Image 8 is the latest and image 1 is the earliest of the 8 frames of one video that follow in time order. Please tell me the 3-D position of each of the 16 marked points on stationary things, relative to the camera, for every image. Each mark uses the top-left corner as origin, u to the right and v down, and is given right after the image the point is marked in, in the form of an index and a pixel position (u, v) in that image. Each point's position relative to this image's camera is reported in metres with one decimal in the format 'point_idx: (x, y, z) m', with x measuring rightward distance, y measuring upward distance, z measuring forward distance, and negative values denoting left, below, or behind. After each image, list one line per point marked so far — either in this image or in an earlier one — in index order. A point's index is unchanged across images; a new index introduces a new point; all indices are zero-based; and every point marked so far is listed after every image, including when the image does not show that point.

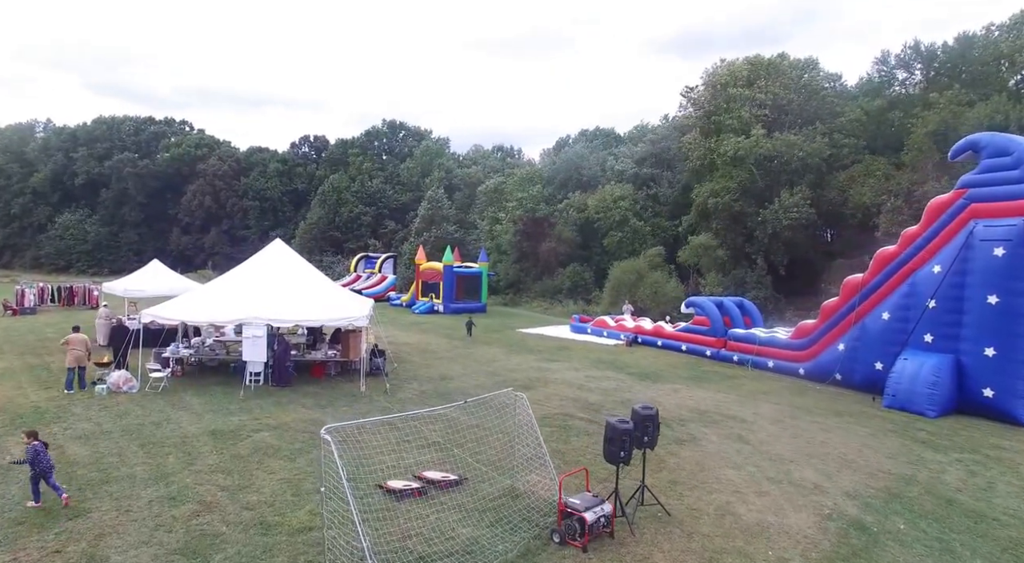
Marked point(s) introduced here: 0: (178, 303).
0: (-6.3, -0.4, +13.3) m
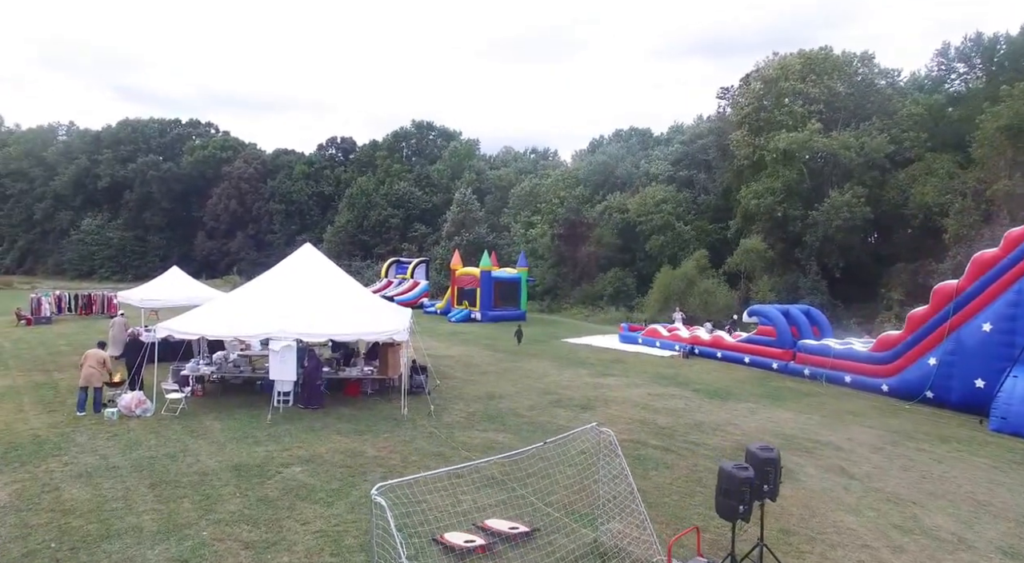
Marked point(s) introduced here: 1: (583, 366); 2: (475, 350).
0: (-5.3, -0.5, +11.9) m
1: (+1.7, -2.0, +16.7) m
2: (-1.0, -1.9, +18.8) m
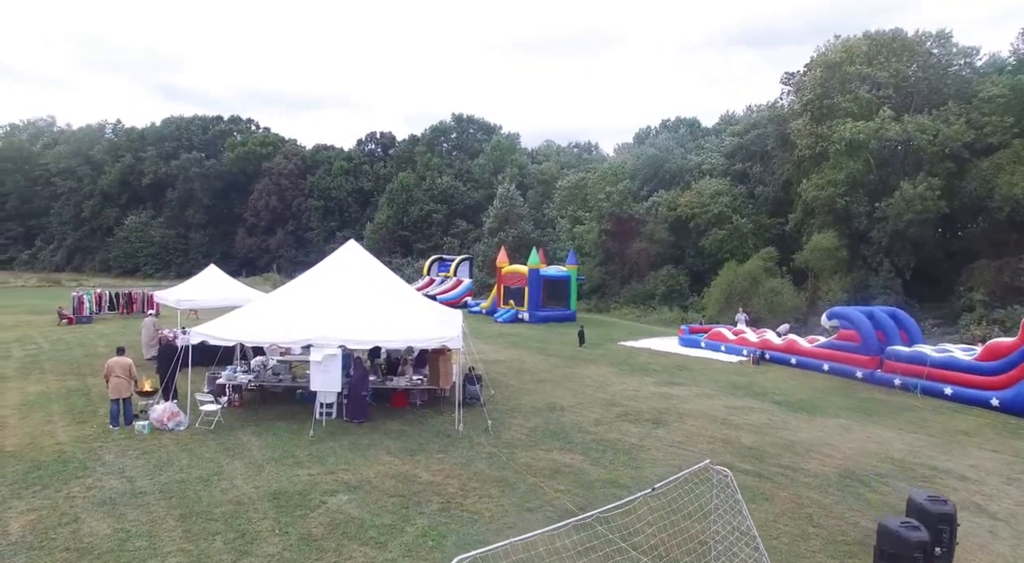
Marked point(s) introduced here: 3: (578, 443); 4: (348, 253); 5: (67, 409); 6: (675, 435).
0: (-4.3, -0.6, +10.9) m
1: (+2.9, -2.0, +15.4) m
2: (+0.3, -1.9, +17.6) m
3: (+0.9, -2.3, +10.0) m
4: (-2.9, +0.5, +12.2) m
5: (-7.4, -2.1, +11.8) m
6: (+2.4, -2.3, +10.6) m
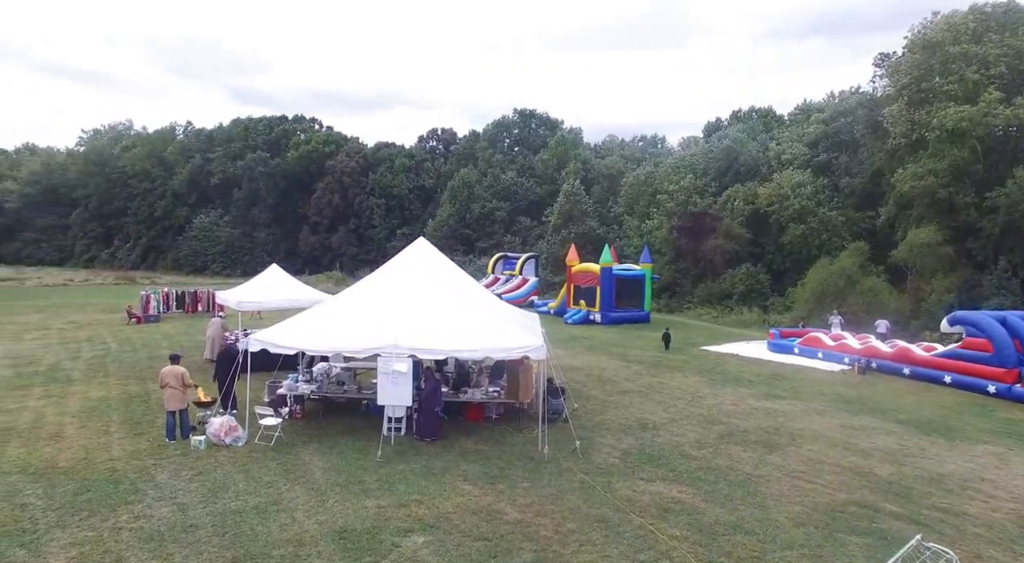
0: (-3.1, -0.6, +10.0) m
1: (+4.5, -2.0, +13.9) m
2: (+2.1, -1.9, +16.3) m
3: (+2.1, -2.3, +8.6) m
4: (-1.5, +0.5, +11.2) m
5: (-6.1, -2.1, +11.2) m
6: (+3.6, -2.3, +9.1) m
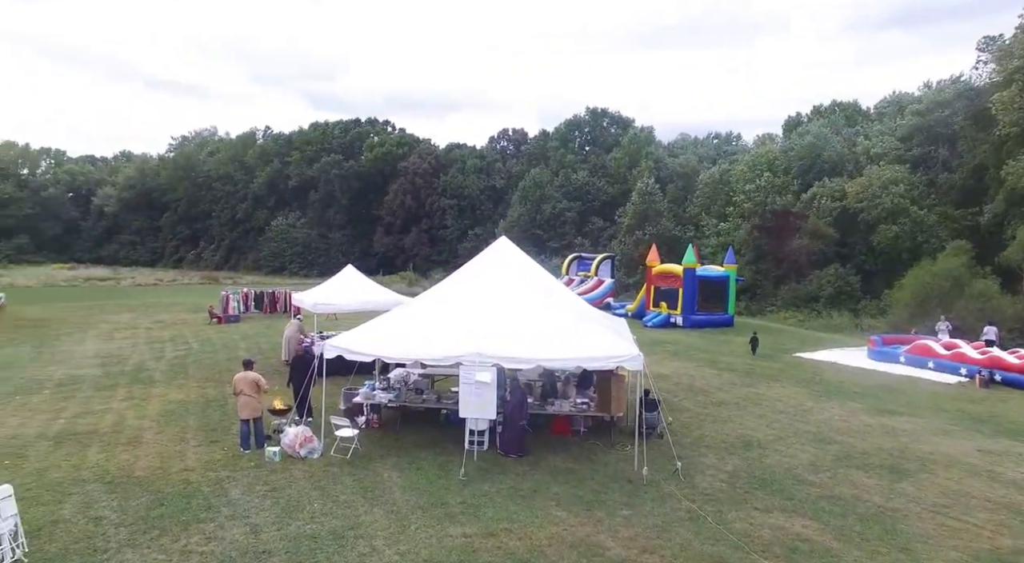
0: (-1.9, -0.6, +9.4) m
1: (+6.0, -2.1, +12.6) m
2: (+3.9, -1.9, +15.2) m
3: (+3.1, -2.4, +7.6) m
4: (-0.2, +0.4, +10.4) m
5: (-4.8, -2.2, +10.9) m
6: (+4.7, -2.4, +7.9) m
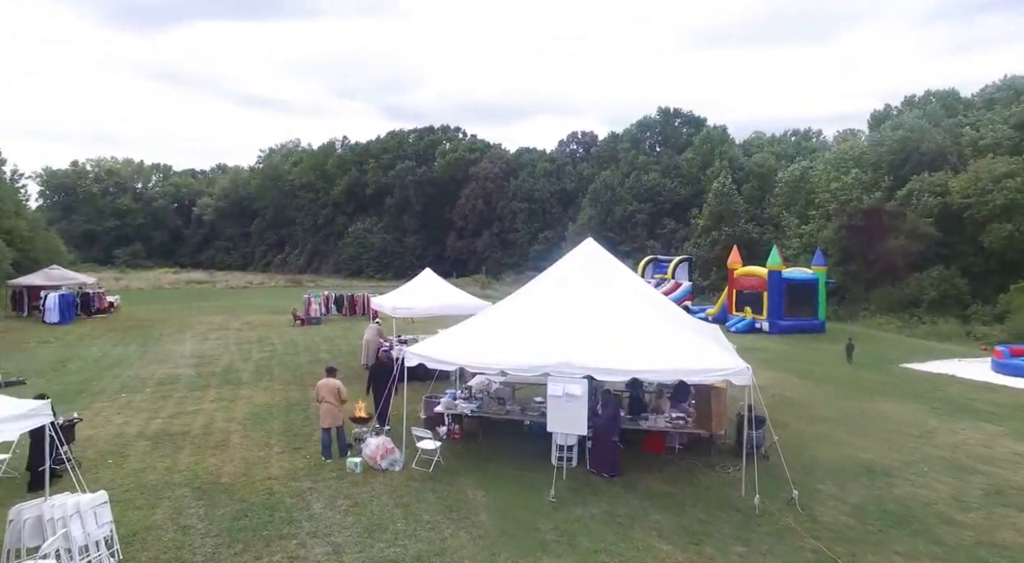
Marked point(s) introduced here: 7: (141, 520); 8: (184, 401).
0: (-0.7, -0.7, +9.0) m
1: (+7.4, -2.2, +11.3) m
2: (+5.6, -2.0, +14.2) m
3: (+4.0, -2.4, +6.6) m
4: (+1.0, +0.4, +9.8) m
5: (-3.5, -2.3, +10.7) m
6: (+5.7, -2.4, +6.8) m
7: (-3.7, -2.4, +7.0) m
8: (-6.0, -2.2, +12.8) m
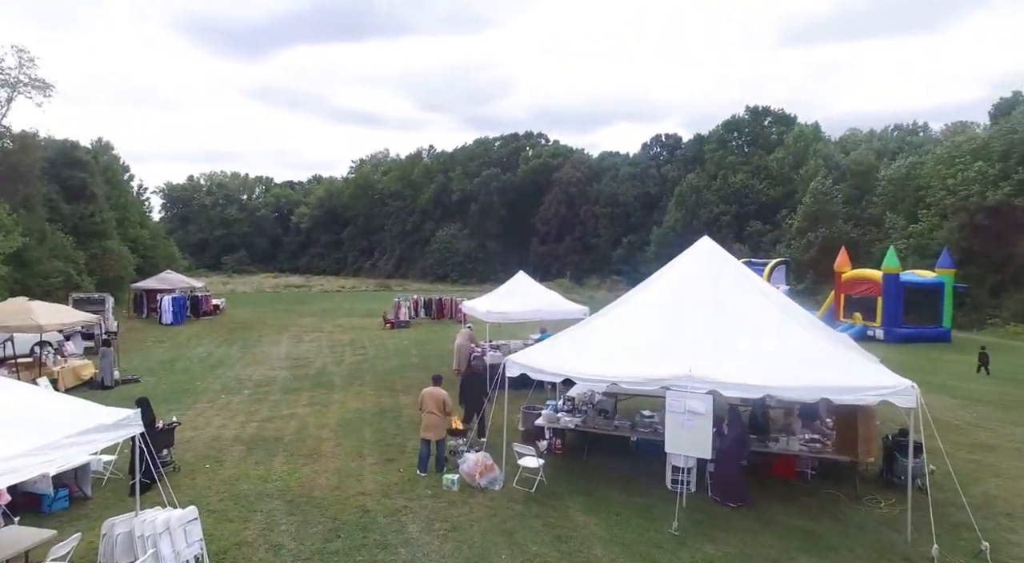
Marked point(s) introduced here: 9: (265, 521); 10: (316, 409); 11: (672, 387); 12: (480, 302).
0: (+0.5, -0.7, +8.2) m
1: (+8.9, -2.2, +9.5) m
2: (+7.4, -2.1, +12.6) m
3: (+5.0, -2.4, +5.3) m
4: (+2.4, +0.3, +8.9) m
5: (-2.0, -2.3, +10.2) m
6: (+6.7, -2.5, +5.3) m
7: (-2.6, -2.4, +6.6) m
8: (-4.2, -2.2, +12.7) m
9: (-2.5, -2.4, +7.0) m
10: (-3.4, -2.2, +12.3) m
11: (+1.6, -1.1, +7.2) m
12: (-0.6, -0.4, +14.7) m
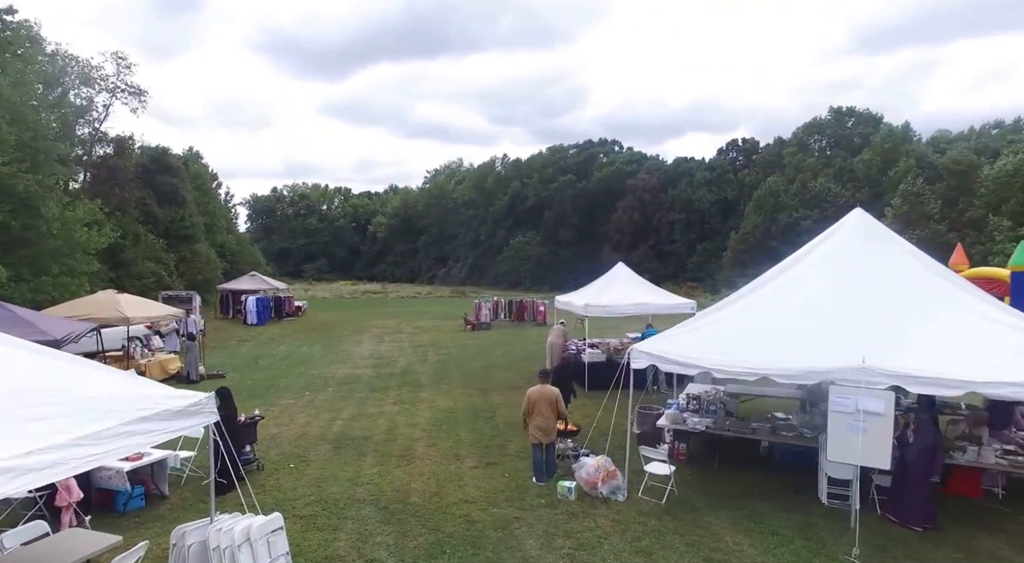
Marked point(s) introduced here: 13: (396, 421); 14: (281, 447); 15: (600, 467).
0: (+1.8, -0.5, +7.0) m
1: (+10.2, -2.0, +7.4) m
2: (+9.1, -1.9, +10.6) m
3: (+5.9, -2.2, +3.6) m
4: (+3.7, +0.6, +7.5) m
5: (-0.5, -2.1, +9.2) m
6: (+7.5, -2.2, +3.5) m
7: (-1.5, -2.1, +5.7) m
8: (-2.5, -2.0, +11.9) m
9: (-1.4, -2.1, +6.1) m
10: (-1.8, -2.0, +11.4) m
11: (+2.7, -0.8, +5.8) m
12: (+1.2, -0.3, +13.5) m
13: (-1.7, -2.1, +10.4) m
14: (-2.9, -2.1, +8.8) m
15: (+0.8, -1.8, +6.7) m
